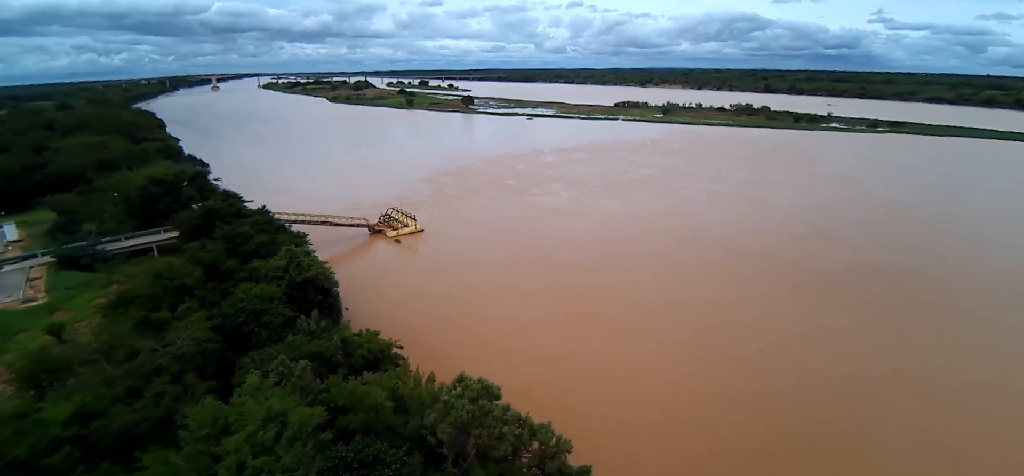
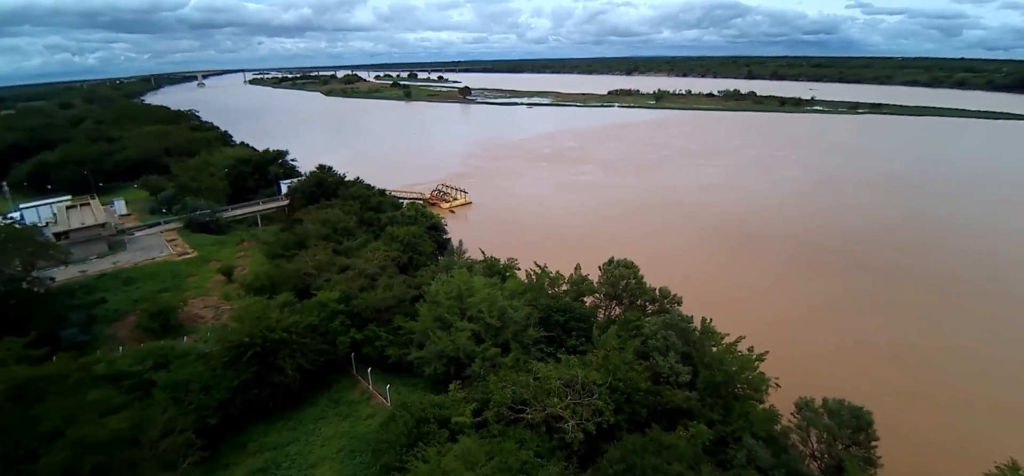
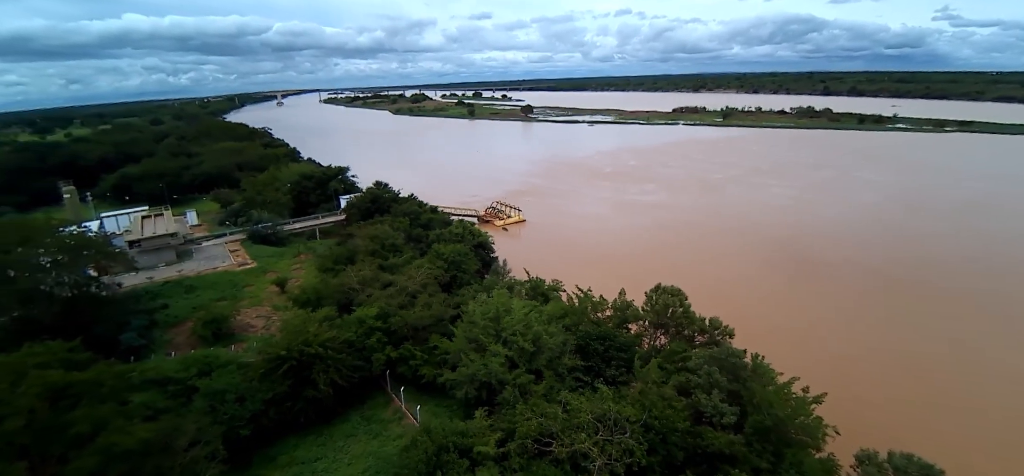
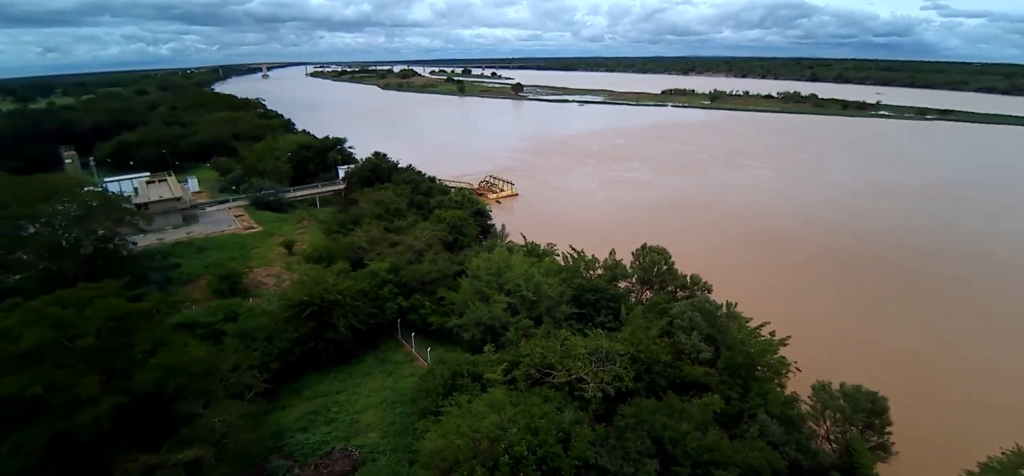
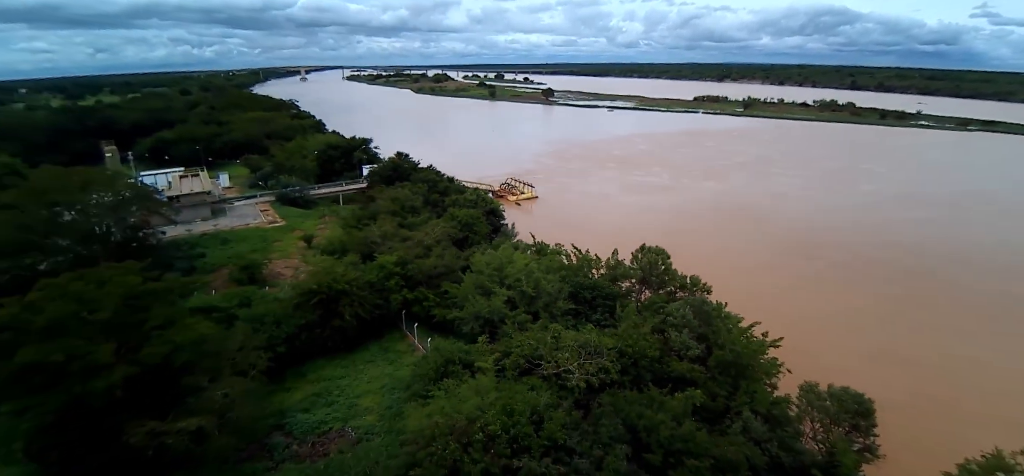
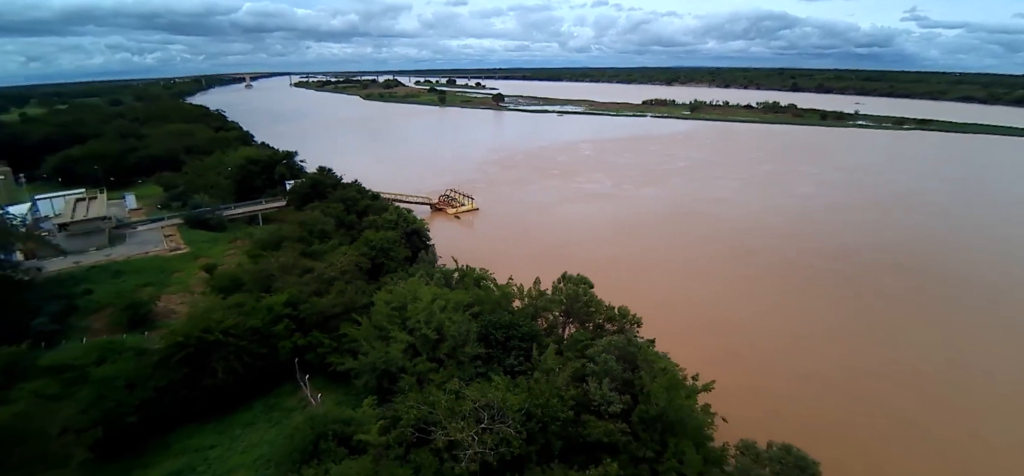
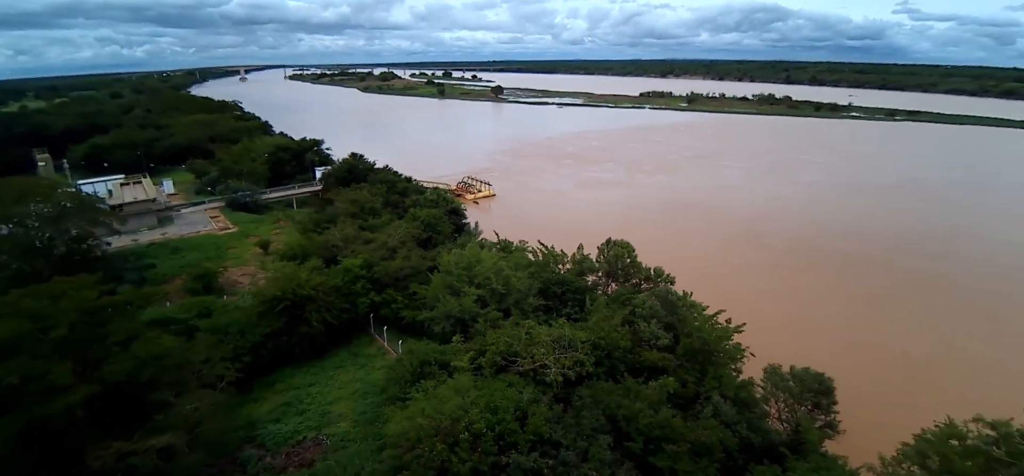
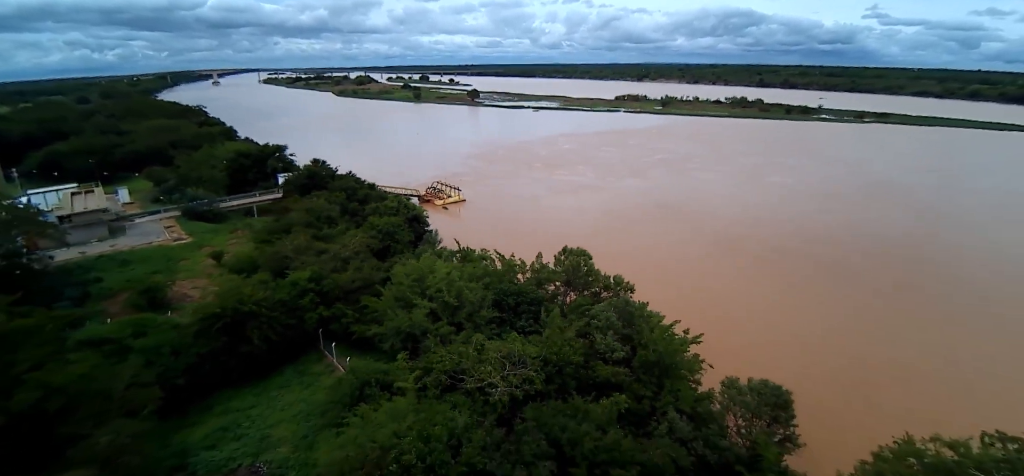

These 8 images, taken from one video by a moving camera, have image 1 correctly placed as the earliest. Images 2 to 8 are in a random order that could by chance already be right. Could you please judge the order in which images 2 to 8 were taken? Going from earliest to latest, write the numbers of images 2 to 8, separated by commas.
6, 8, 5, 7, 4, 2, 3
